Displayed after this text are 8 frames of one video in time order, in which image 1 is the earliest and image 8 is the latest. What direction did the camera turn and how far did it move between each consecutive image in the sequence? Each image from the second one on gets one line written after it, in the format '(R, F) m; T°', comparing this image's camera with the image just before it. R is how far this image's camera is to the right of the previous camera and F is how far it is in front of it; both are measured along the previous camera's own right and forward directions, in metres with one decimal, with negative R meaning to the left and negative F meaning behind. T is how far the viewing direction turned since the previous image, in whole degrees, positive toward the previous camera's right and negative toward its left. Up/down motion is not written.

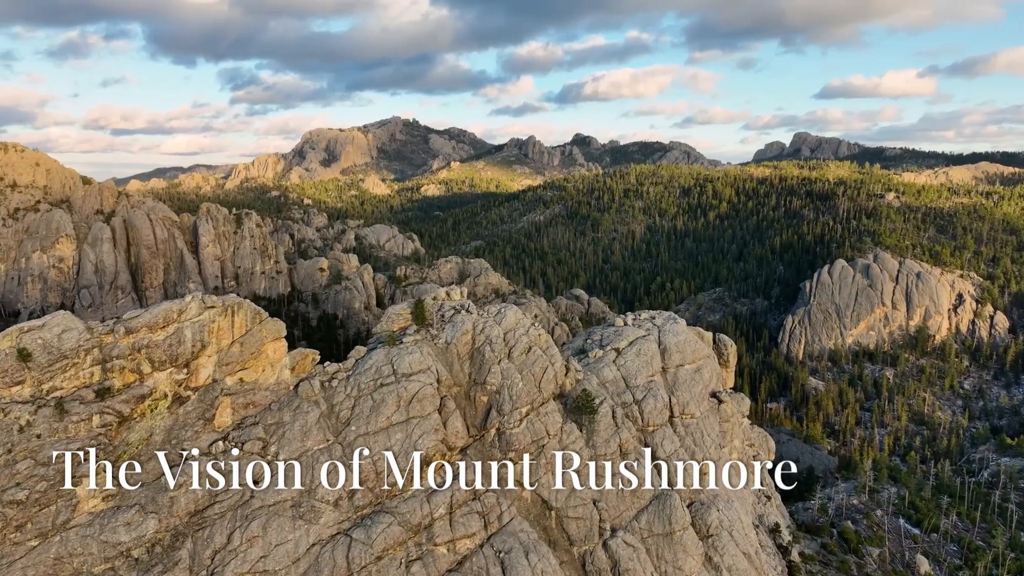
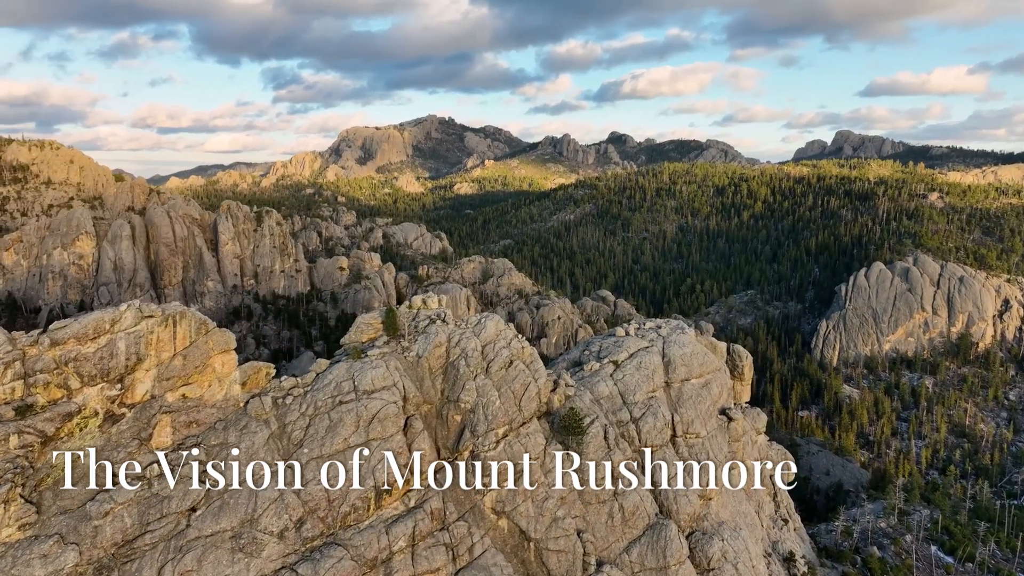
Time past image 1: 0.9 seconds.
(+2.1, +2.3) m; -3°
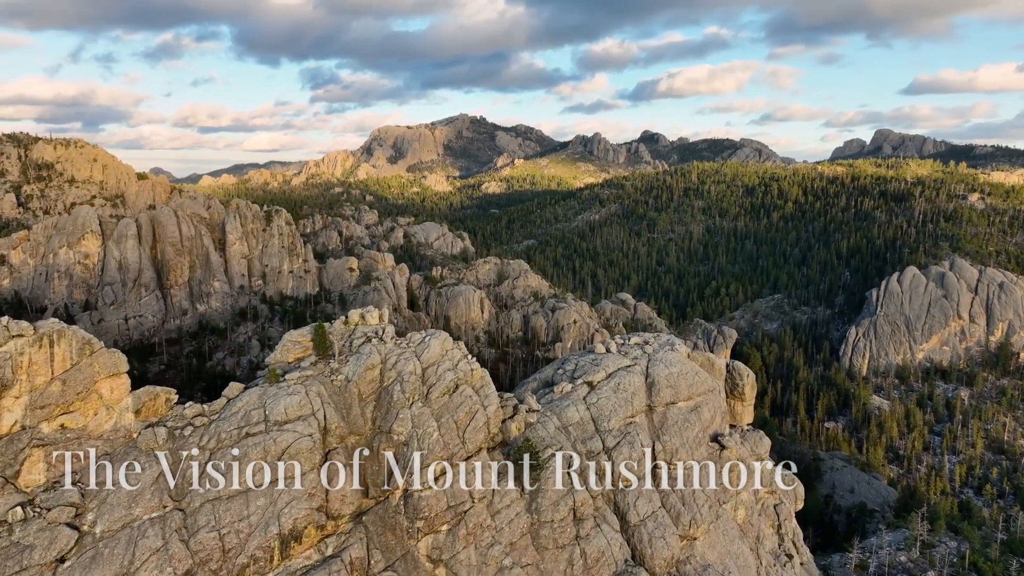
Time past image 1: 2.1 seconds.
(+3.0, +3.1) m; -3°
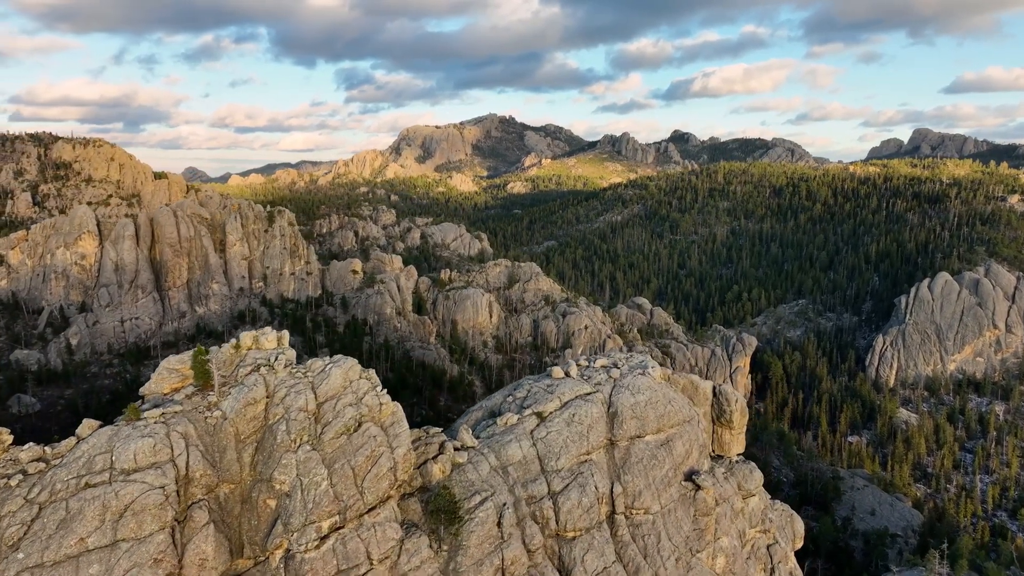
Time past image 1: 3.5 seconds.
(+3.6, +3.5) m; -2°
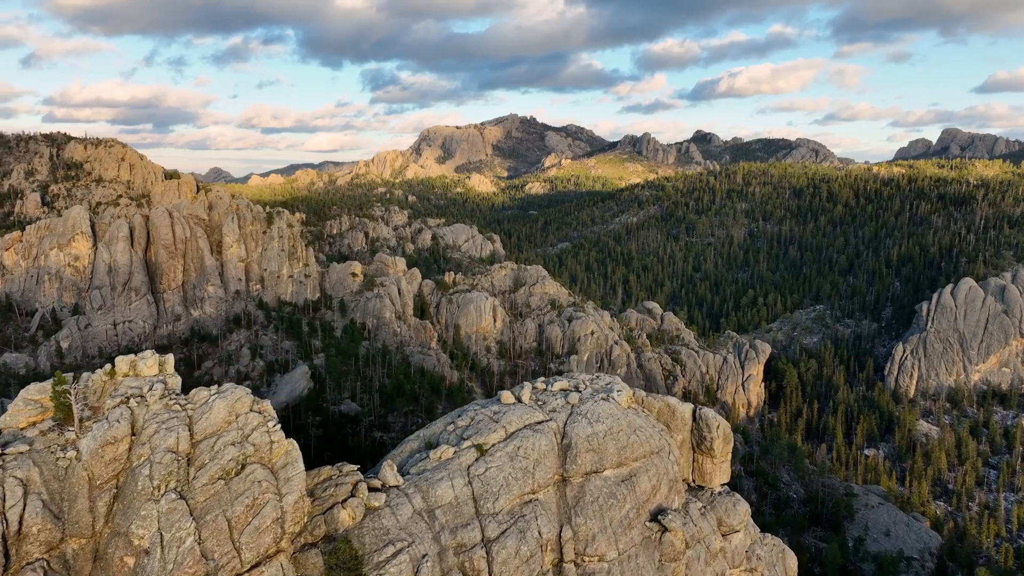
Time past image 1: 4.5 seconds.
(+3.0, +2.9) m; -2°
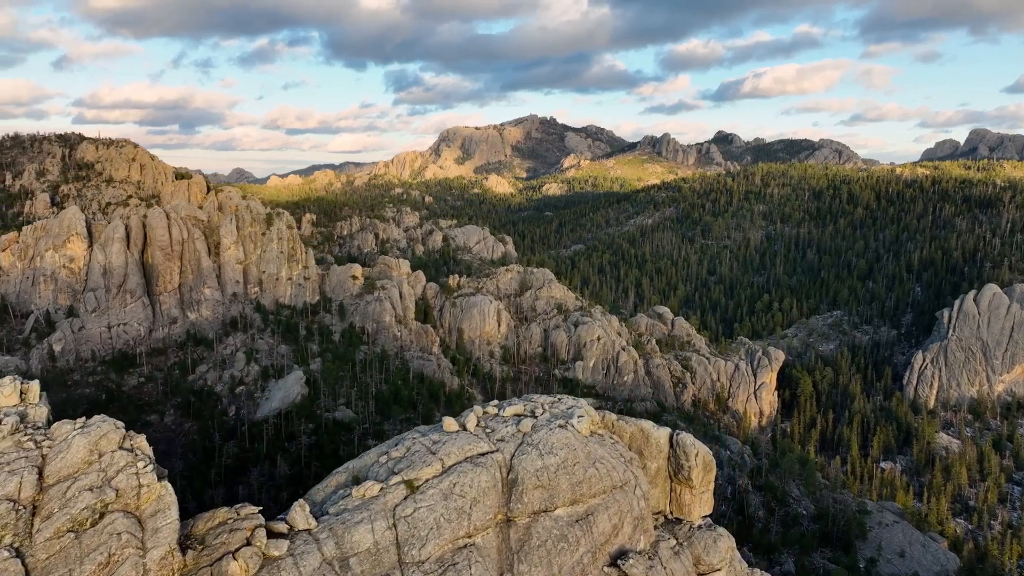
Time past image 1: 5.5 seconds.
(+2.7, +2.6) m; -2°
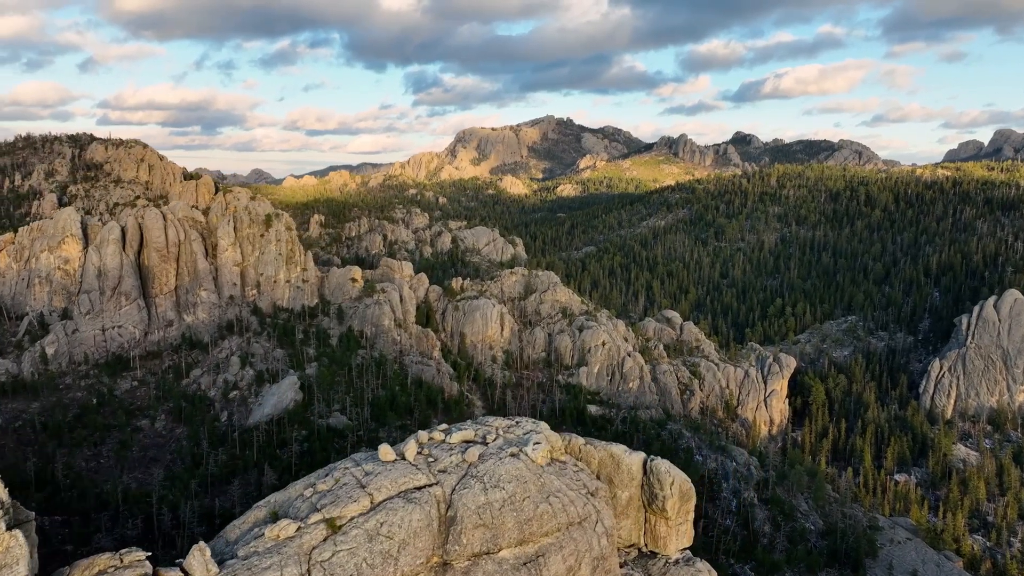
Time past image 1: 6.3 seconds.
(+2.3, +2.3) m; -1°
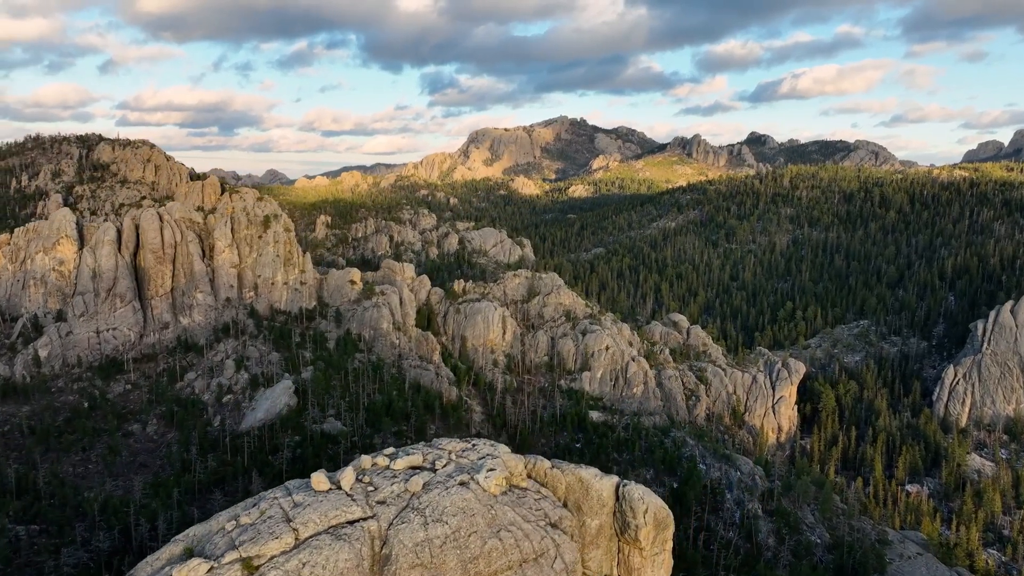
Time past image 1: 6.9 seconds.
(+1.9, +1.9) m; -1°
